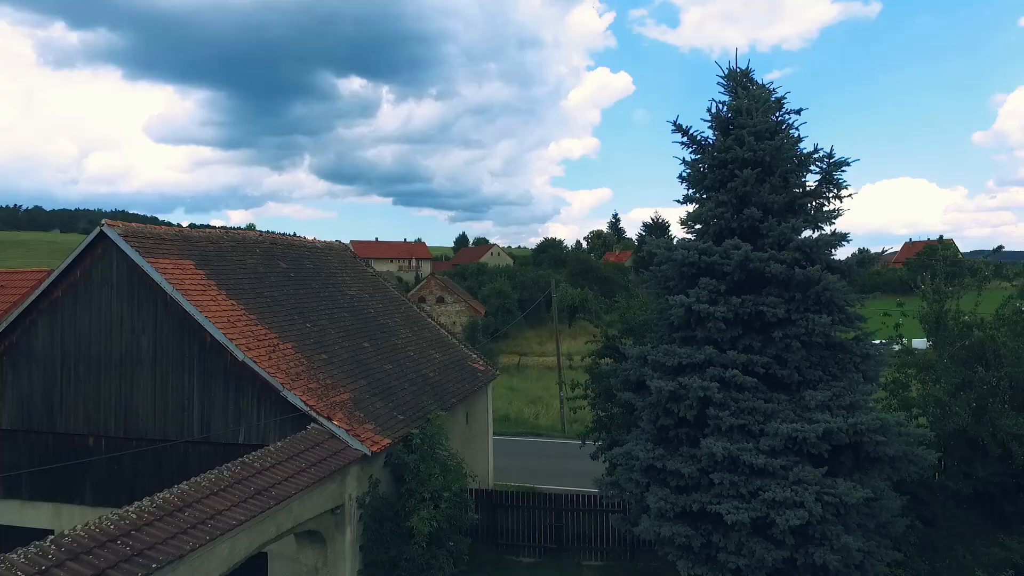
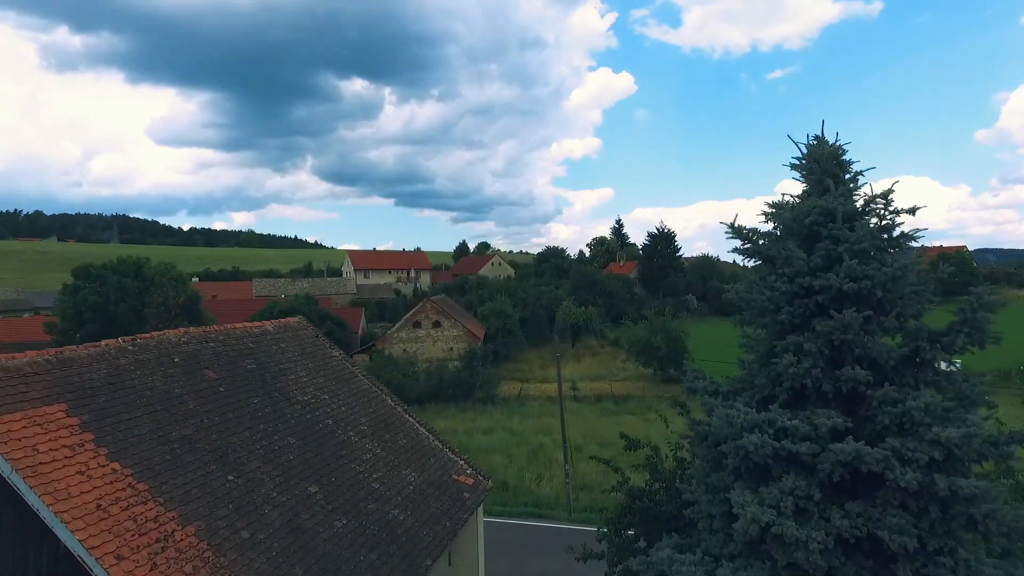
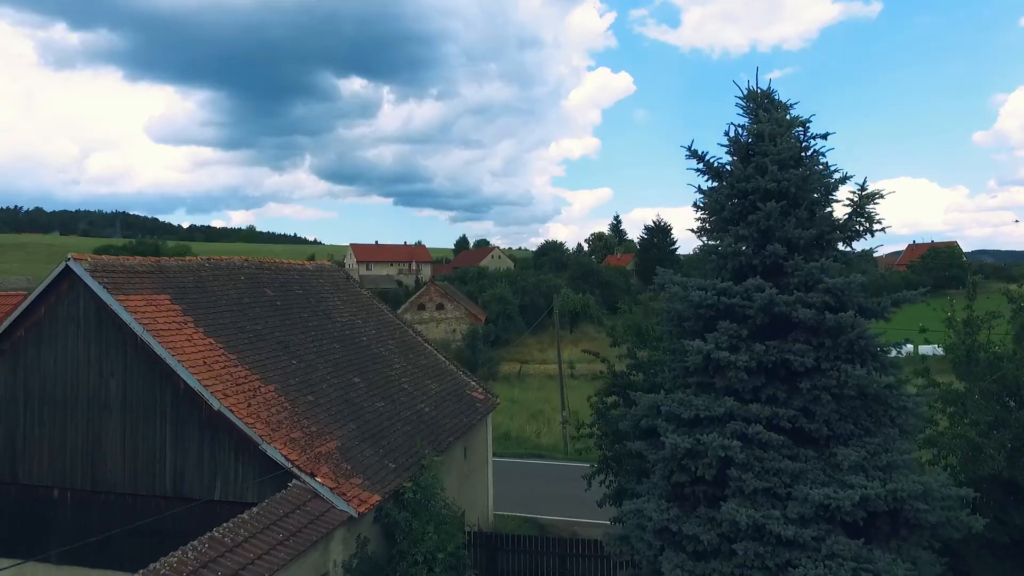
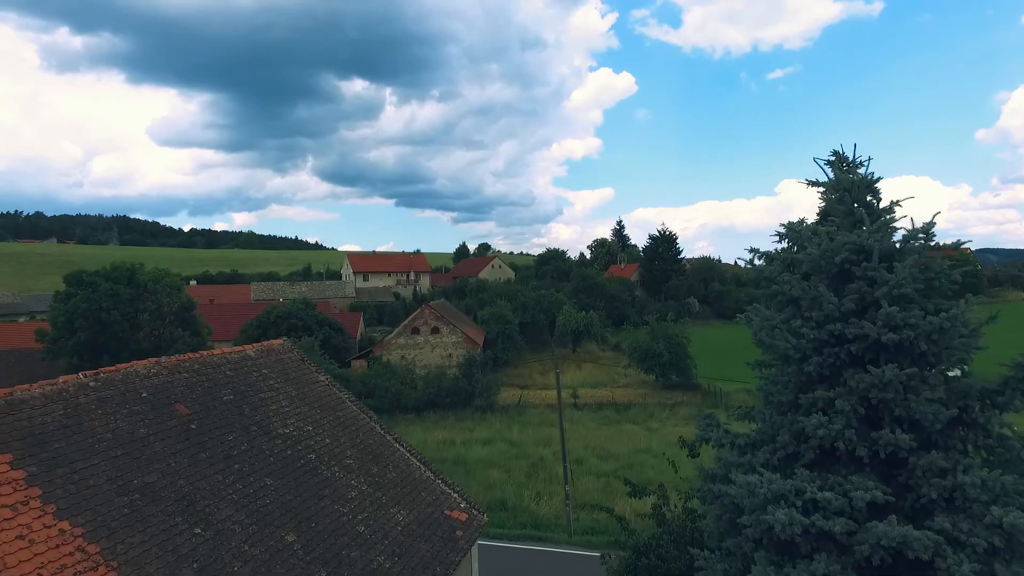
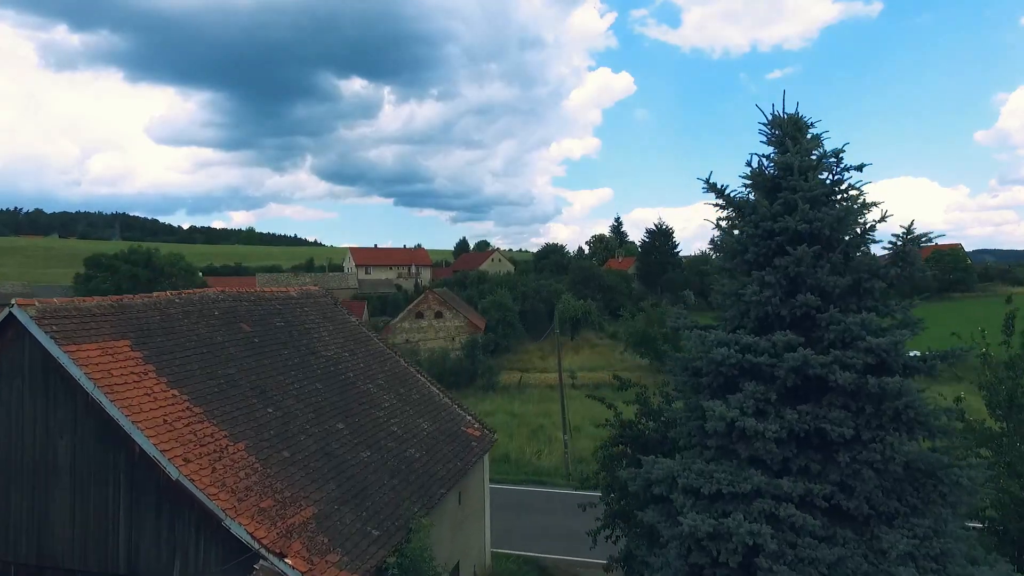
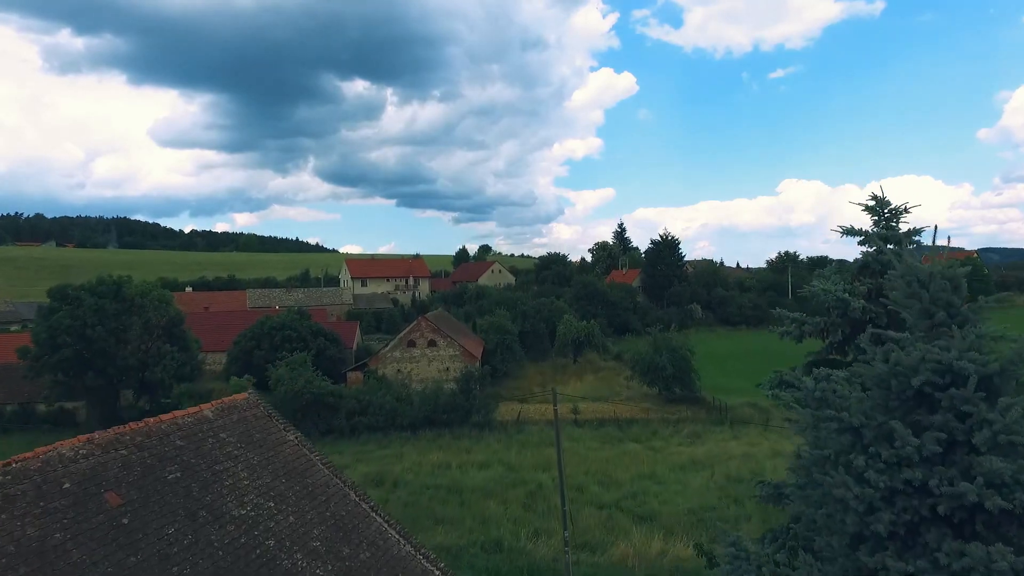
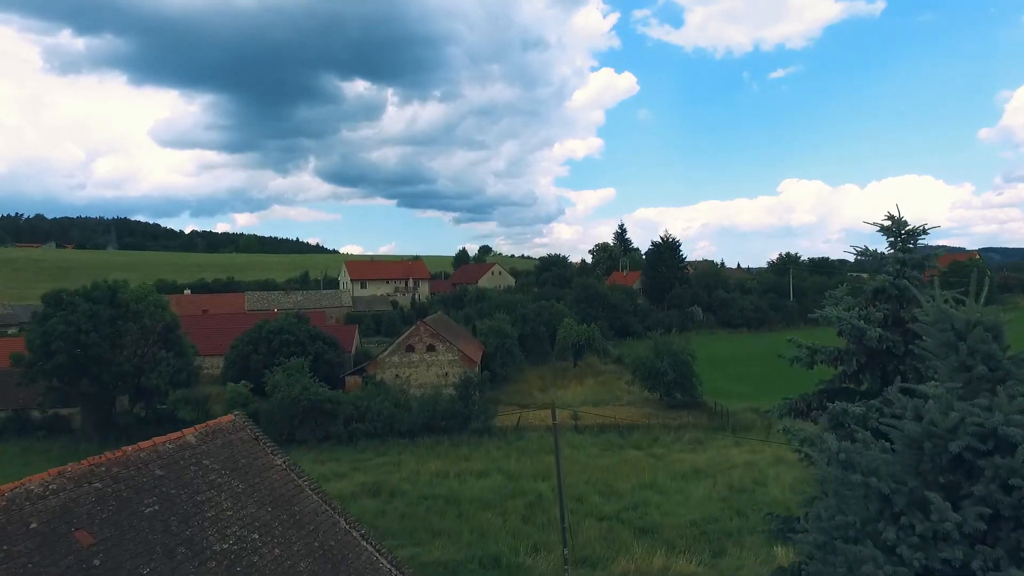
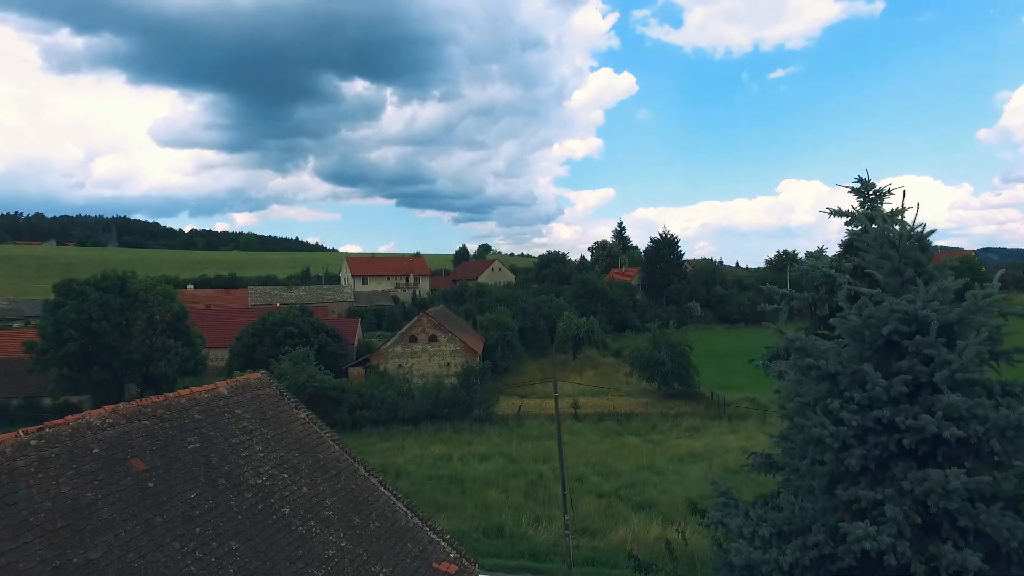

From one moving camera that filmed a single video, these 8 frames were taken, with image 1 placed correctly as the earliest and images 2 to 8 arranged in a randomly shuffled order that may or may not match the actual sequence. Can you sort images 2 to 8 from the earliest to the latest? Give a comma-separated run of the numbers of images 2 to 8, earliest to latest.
3, 5, 2, 4, 8, 6, 7
